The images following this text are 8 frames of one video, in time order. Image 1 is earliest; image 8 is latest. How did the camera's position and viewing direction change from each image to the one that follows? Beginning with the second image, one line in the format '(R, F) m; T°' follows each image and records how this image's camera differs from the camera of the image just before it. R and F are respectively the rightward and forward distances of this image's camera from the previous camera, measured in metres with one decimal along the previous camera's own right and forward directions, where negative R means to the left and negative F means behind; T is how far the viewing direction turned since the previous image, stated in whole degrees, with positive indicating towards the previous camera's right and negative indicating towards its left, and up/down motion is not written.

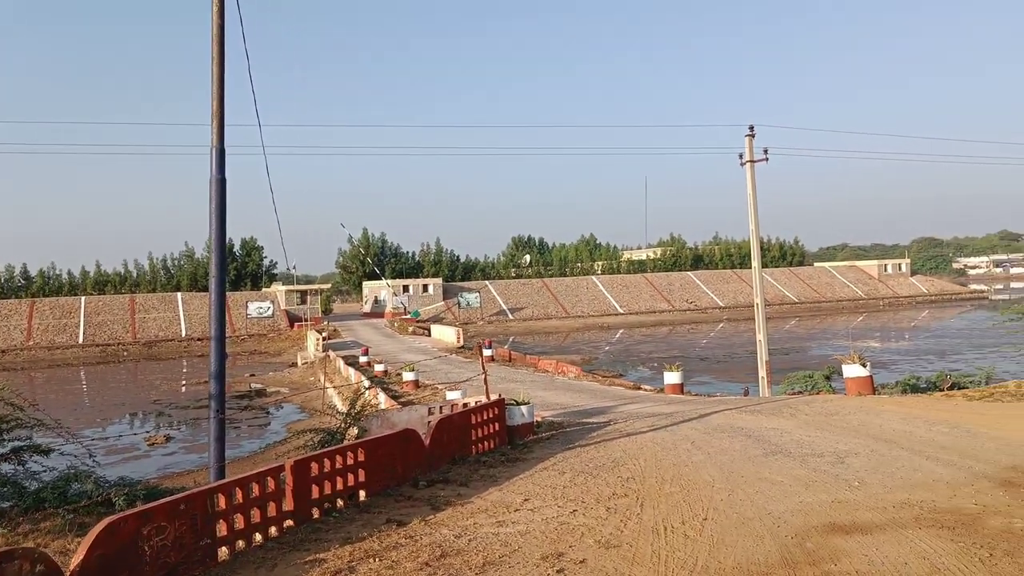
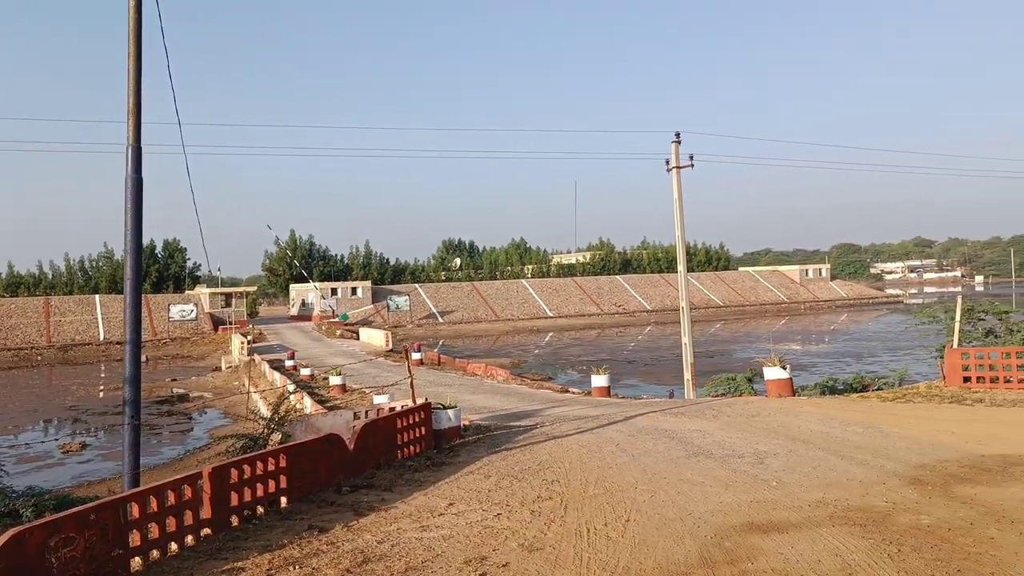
(+0.1, 0.0) m; +4°
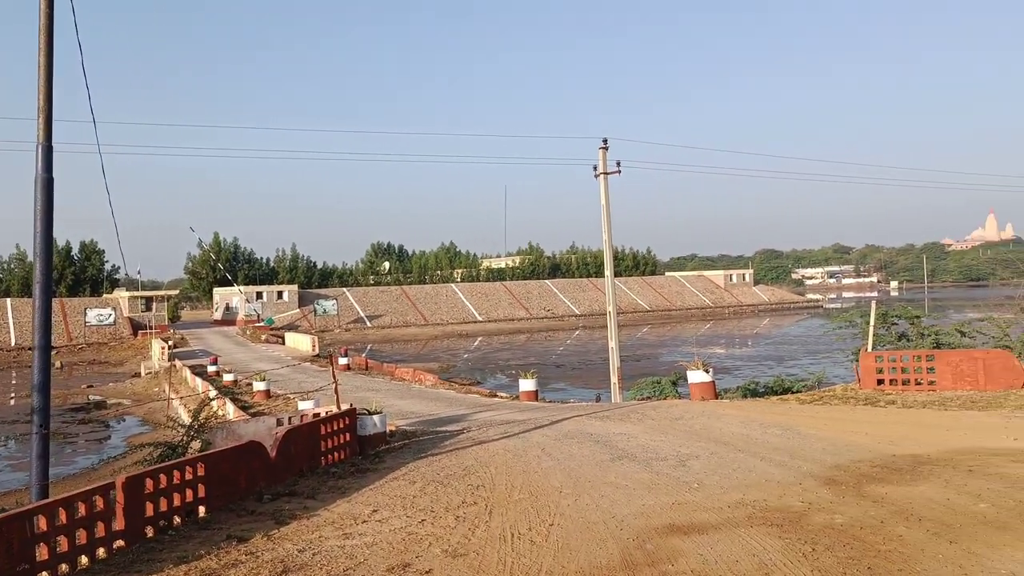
(+0.1, 0.0) m; +4°
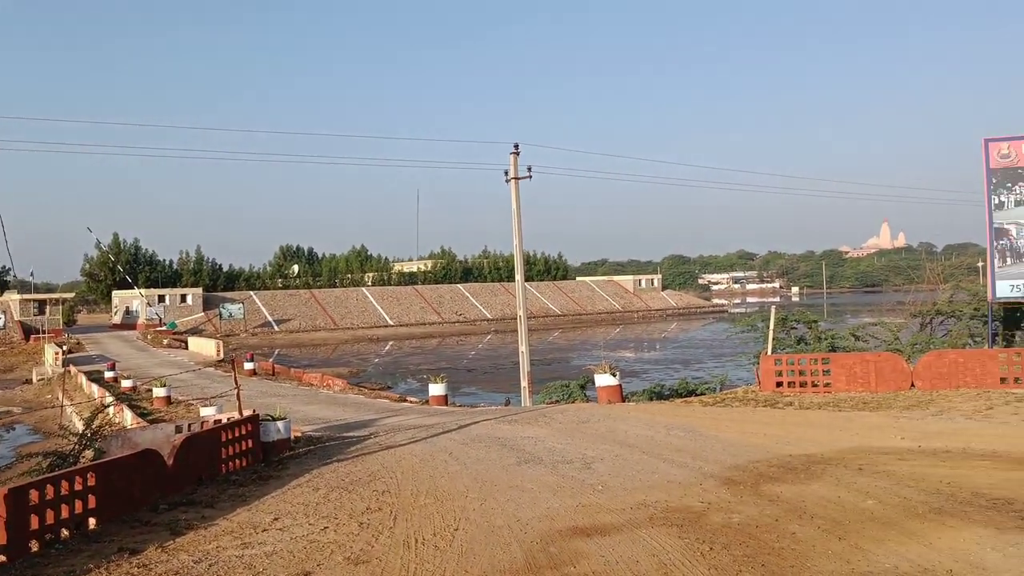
(+0.1, 0.0) m; +5°
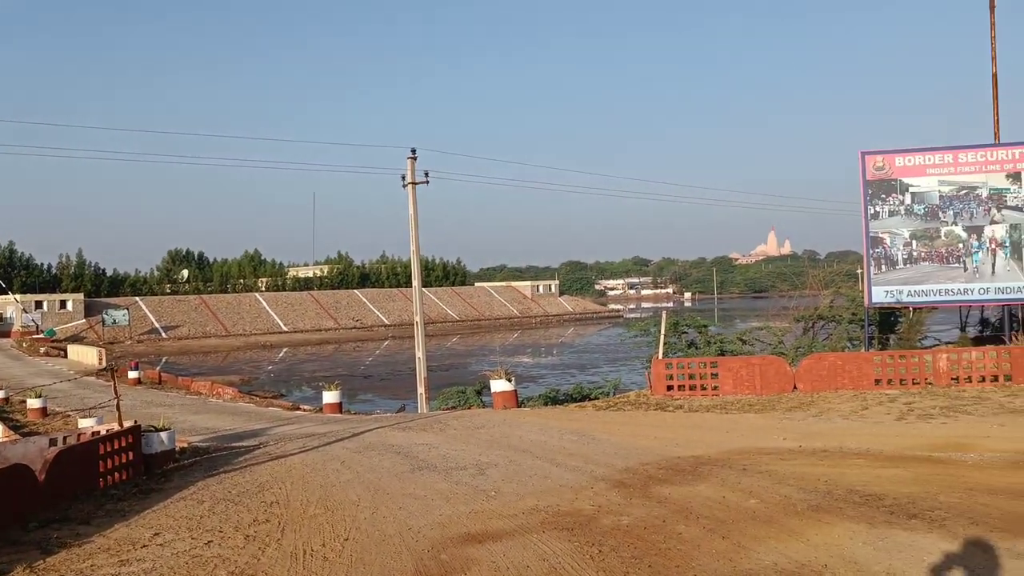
(+0.1, 0.0) m; +6°
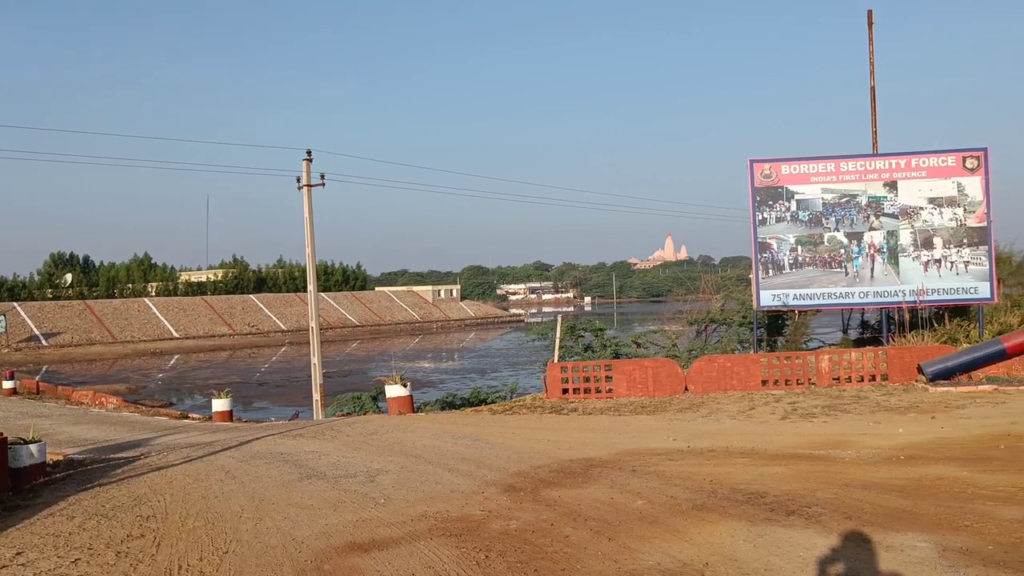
(+0.1, +0.1) m; +6°
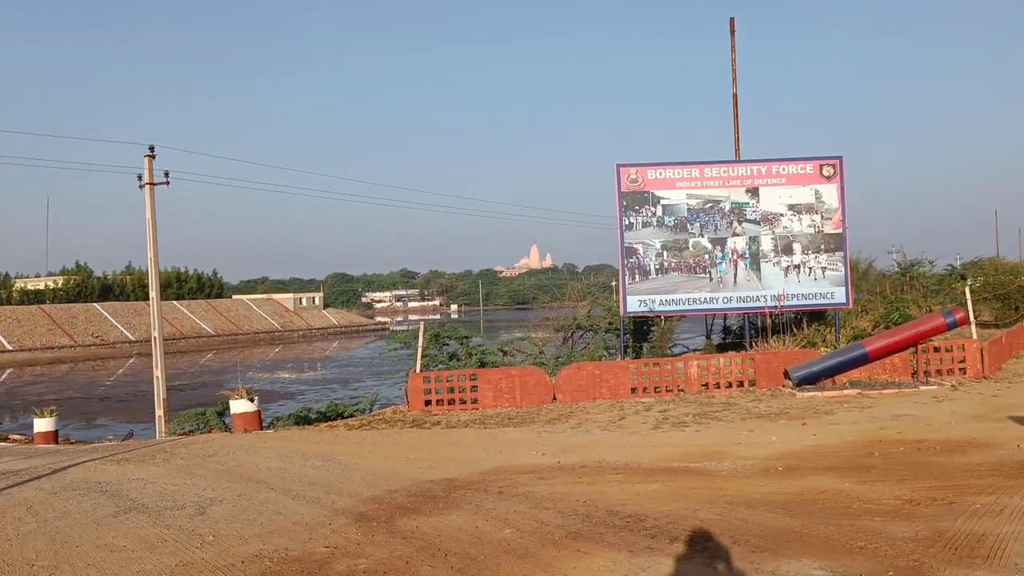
(+0.1, +1.1) m; +8°
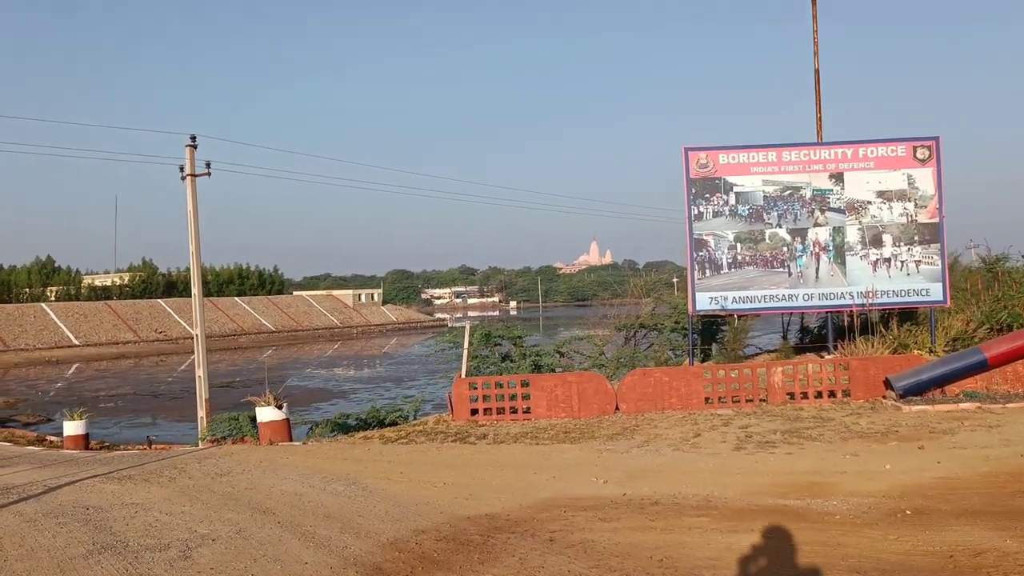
(0.0, +2.0) m; -4°
